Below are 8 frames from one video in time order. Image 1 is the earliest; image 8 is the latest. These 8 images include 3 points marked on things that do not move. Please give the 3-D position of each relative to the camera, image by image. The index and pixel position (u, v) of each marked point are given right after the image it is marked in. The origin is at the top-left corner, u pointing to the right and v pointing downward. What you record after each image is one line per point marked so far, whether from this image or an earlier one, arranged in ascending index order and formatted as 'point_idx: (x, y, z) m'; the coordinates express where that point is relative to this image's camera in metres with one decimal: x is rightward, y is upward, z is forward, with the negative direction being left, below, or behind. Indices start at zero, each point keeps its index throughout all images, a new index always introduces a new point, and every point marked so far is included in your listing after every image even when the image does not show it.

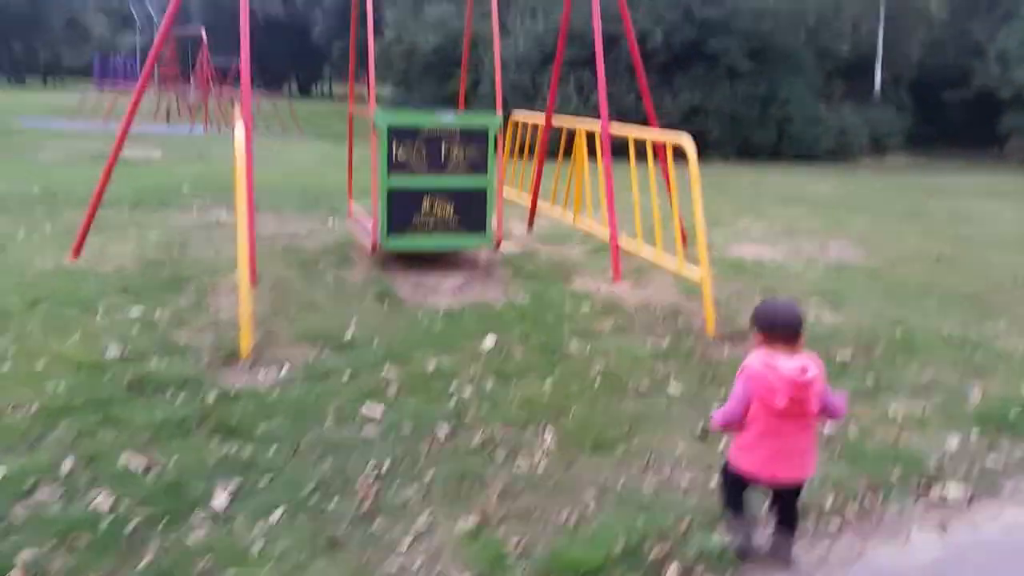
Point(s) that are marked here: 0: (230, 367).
0: (-1.3, -0.4, +4.5) m
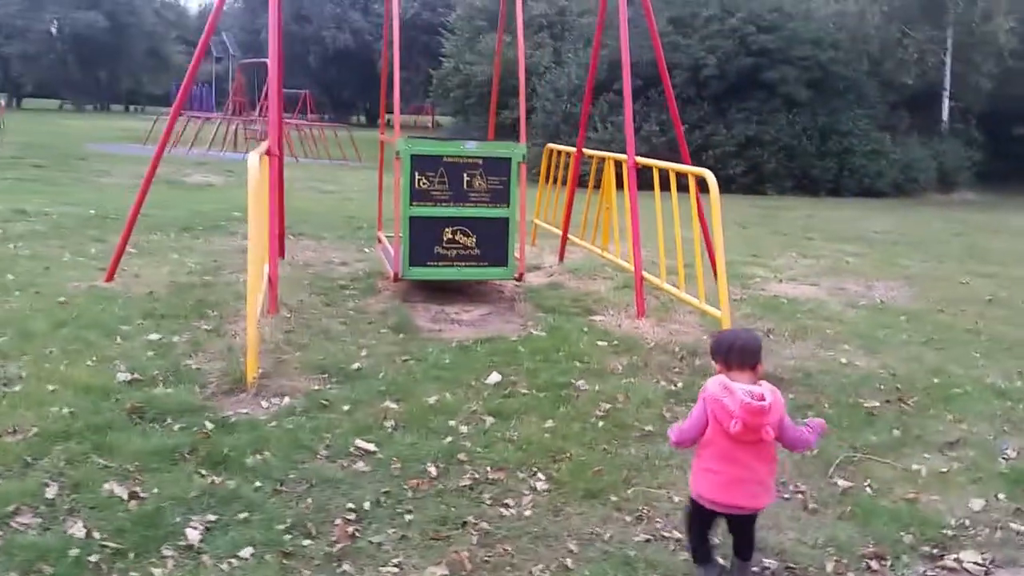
0: (-1.3, -0.5, +4.5) m
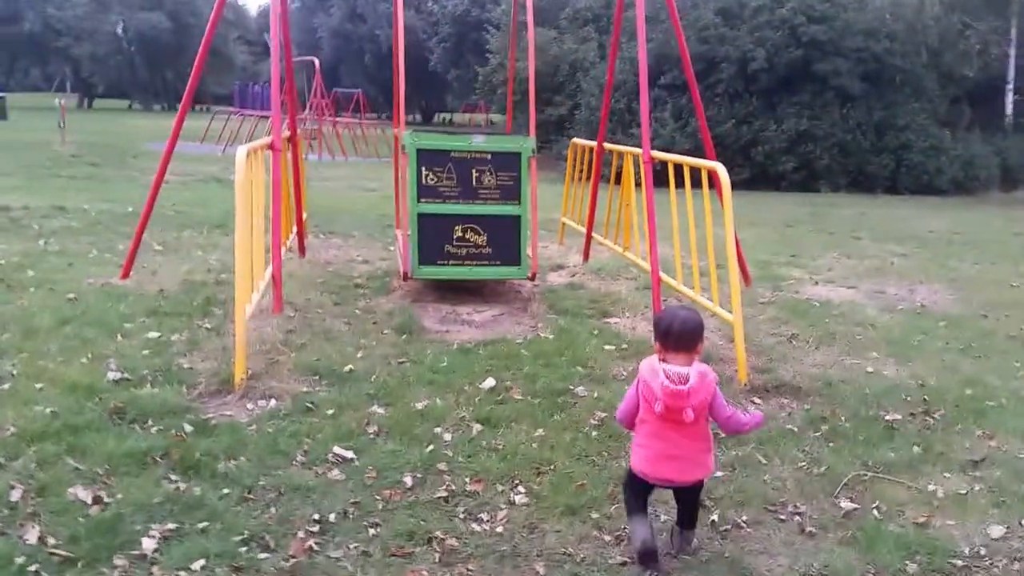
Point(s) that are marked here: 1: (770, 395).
0: (-1.4, -0.5, +4.4) m
1: (+1.4, -0.6, +5.2) m
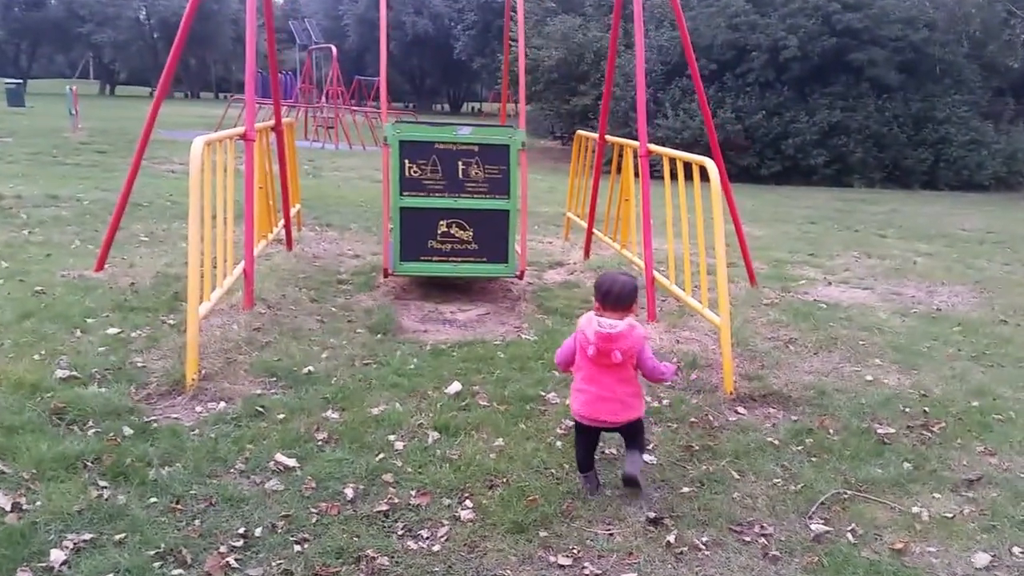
0: (-1.5, -0.5, +4.2) m
1: (+1.3, -0.6, +4.9) m
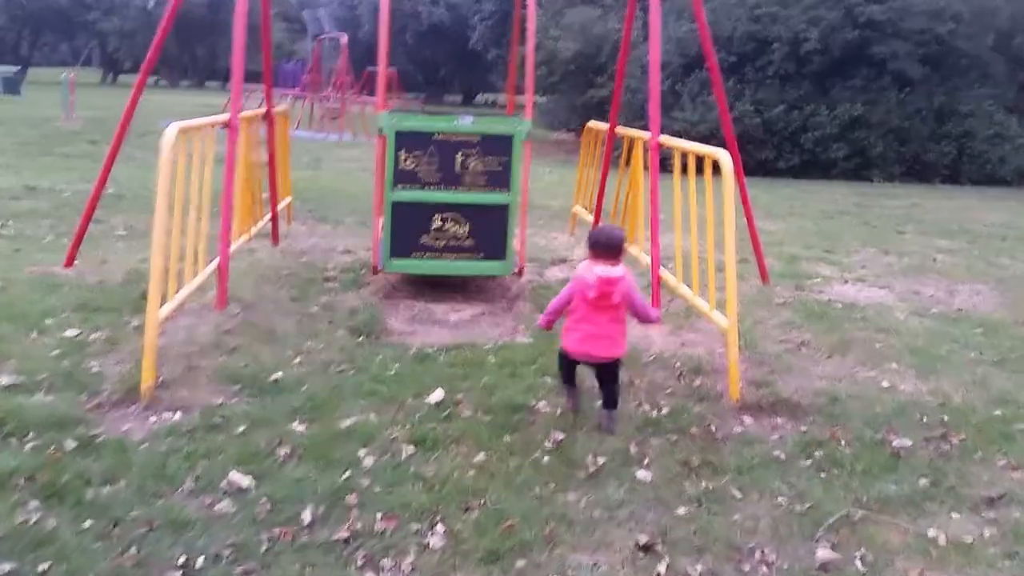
0: (-1.6, -0.5, +3.9) m
1: (+1.2, -0.6, +4.5) m
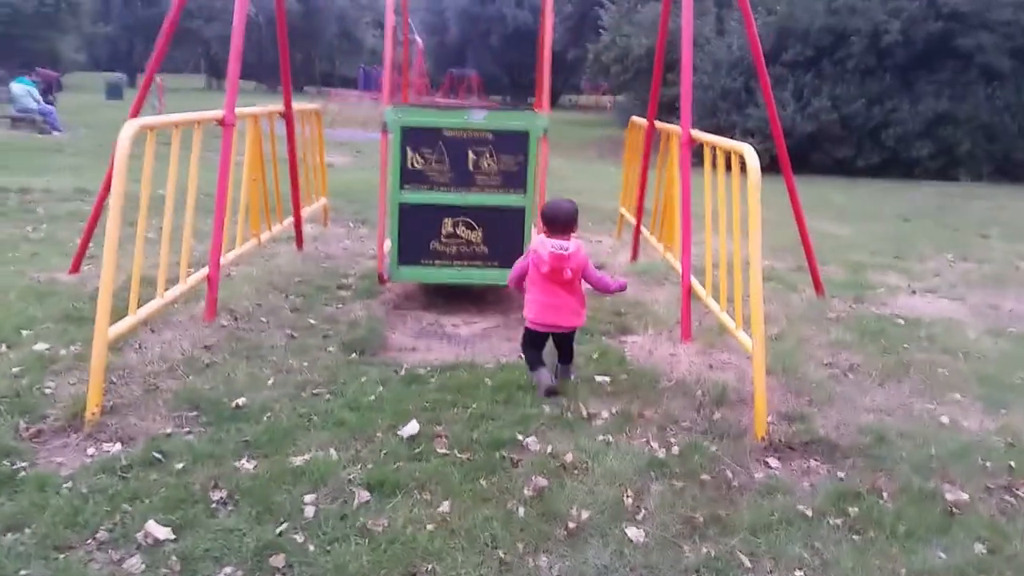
0: (-1.7, -0.6, +3.5) m
1: (+1.2, -0.7, +3.9) m
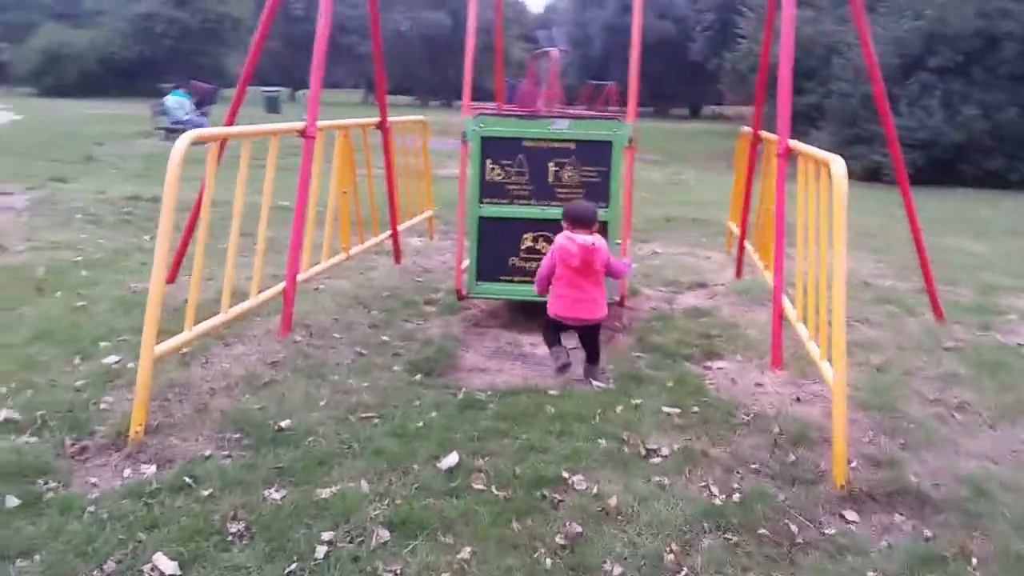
0: (-1.5, -0.6, +3.5) m
1: (+1.3, -0.8, +3.4) m
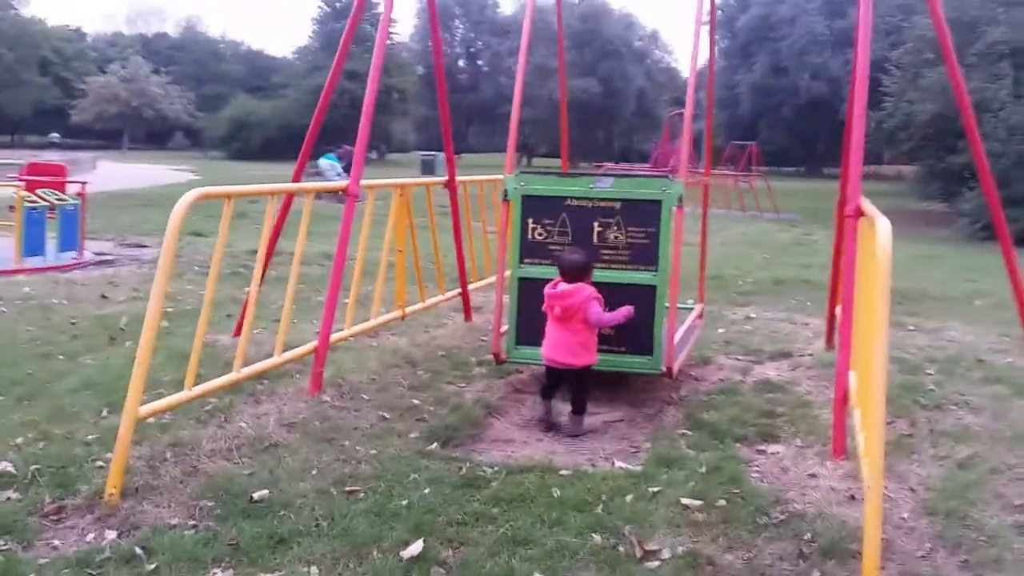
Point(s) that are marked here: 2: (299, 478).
0: (-1.6, -0.8, +3.4) m
1: (+1.2, -1.0, +2.8) m
2: (-0.8, -0.7, +3.7) m
